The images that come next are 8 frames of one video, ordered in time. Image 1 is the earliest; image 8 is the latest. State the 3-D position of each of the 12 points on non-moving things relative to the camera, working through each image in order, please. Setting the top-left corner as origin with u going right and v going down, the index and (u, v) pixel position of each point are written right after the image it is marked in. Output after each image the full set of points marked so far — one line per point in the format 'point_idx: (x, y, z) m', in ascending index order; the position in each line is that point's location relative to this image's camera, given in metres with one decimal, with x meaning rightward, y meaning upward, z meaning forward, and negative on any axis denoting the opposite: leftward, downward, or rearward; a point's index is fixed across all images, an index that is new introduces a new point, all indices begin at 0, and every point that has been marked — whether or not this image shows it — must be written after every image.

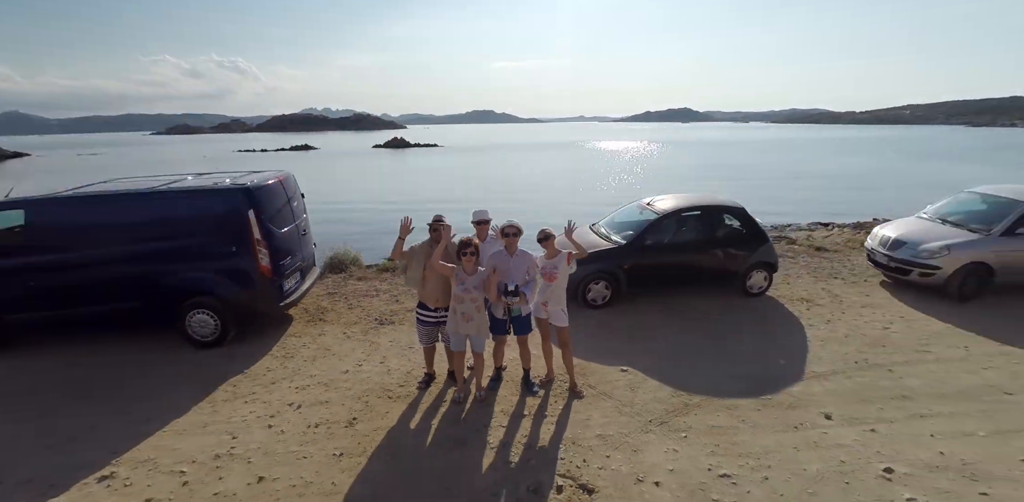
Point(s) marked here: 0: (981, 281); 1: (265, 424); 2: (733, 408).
0: (+3.7, -0.2, +3.7) m
1: (-1.3, -0.9, +2.6) m
2: (+1.1, -0.8, +2.5) m
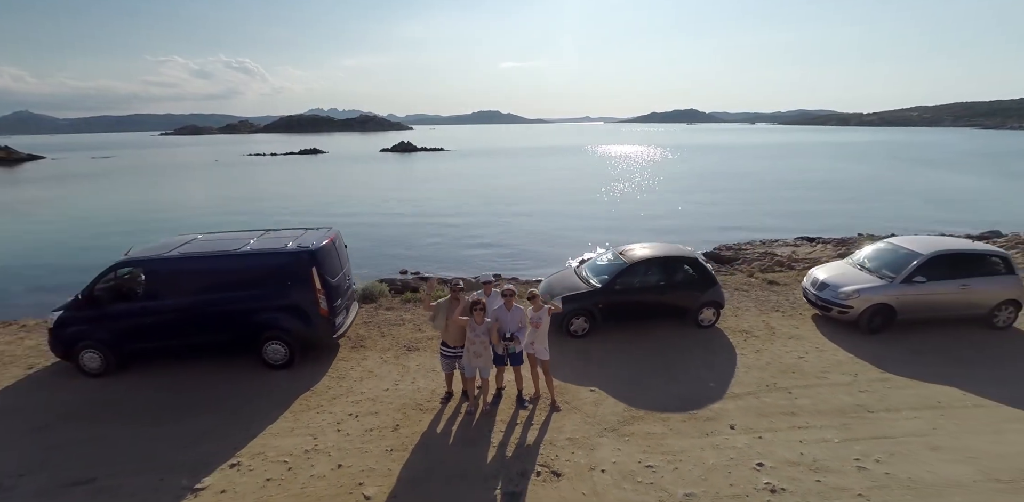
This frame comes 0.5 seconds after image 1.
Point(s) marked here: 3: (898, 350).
0: (+3.7, -0.6, +4.6) m
1: (-1.3, -1.3, +3.6) m
2: (+1.1, -1.2, +3.5) m
3: (+3.6, -0.9, +4.4) m
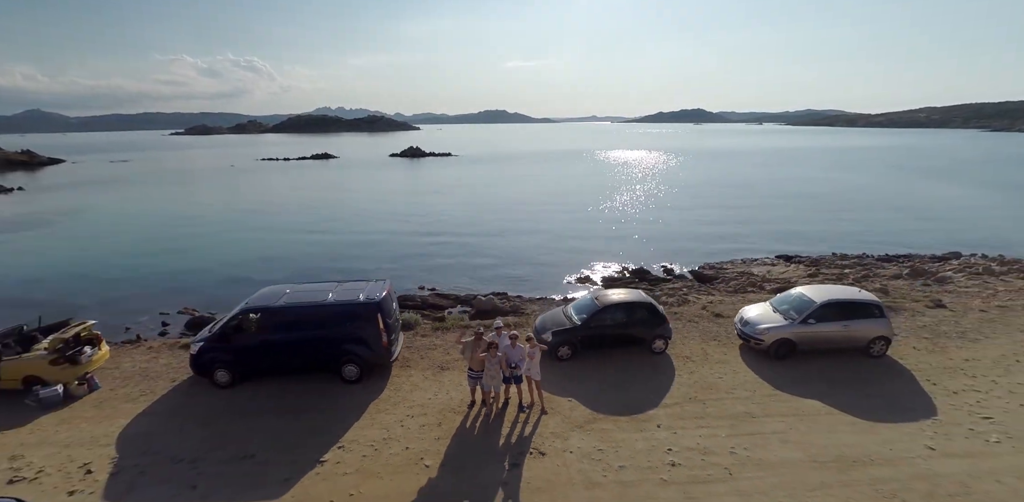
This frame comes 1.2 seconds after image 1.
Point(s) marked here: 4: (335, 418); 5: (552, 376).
0: (+3.7, -1.3, +6.3) m
1: (-1.3, -1.9, +5.3) m
2: (+1.1, -1.8, +5.2) m
3: (+3.6, -1.6, +6.1) m
4: (-2.1, -1.9, +5.5) m
5: (+0.5, -1.6, +6.2) m
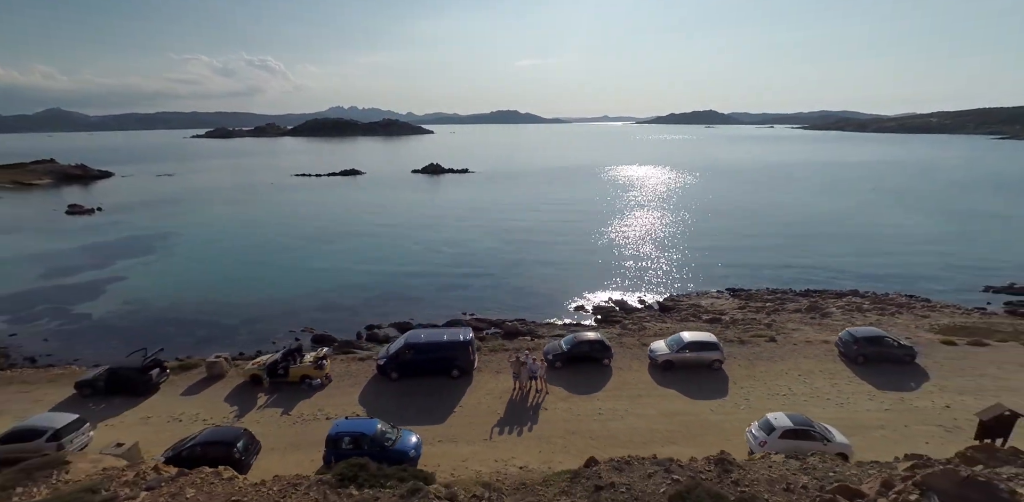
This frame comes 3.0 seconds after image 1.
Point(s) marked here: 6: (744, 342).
0: (+4.3, -3.0, +12.5) m
1: (-0.7, -3.6, +11.6) m
2: (+1.6, -3.6, +11.4) m
3: (+4.1, -3.3, +12.3) m
4: (-1.6, -3.6, +11.9) m
5: (+1.0, -3.3, +12.5) m
6: (+7.2, -2.8, +14.5) m
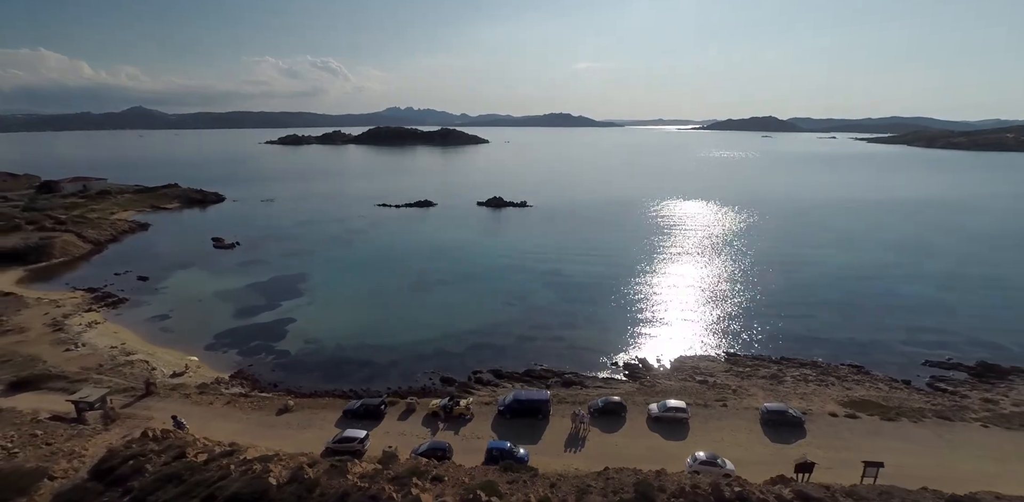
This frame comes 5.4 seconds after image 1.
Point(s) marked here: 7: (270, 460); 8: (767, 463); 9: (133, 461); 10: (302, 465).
0: (+7.2, -8.2, +22.6) m
1: (+2.1, -8.7, +22.3) m
2: (+4.4, -8.7, +21.8) m
3: (+7.0, -8.4, +22.4) m
4: (+1.3, -8.7, +22.6) m
5: (+4.0, -8.4, +22.9) m
6: (+10.3, -8.0, +24.3) m
7: (-10.1, -8.7, +19.3) m
8: (+10.7, -8.9, +19.5) m
9: (-16.5, -9.2, +20.3) m
10: (-8.4, -8.7, +18.8) m
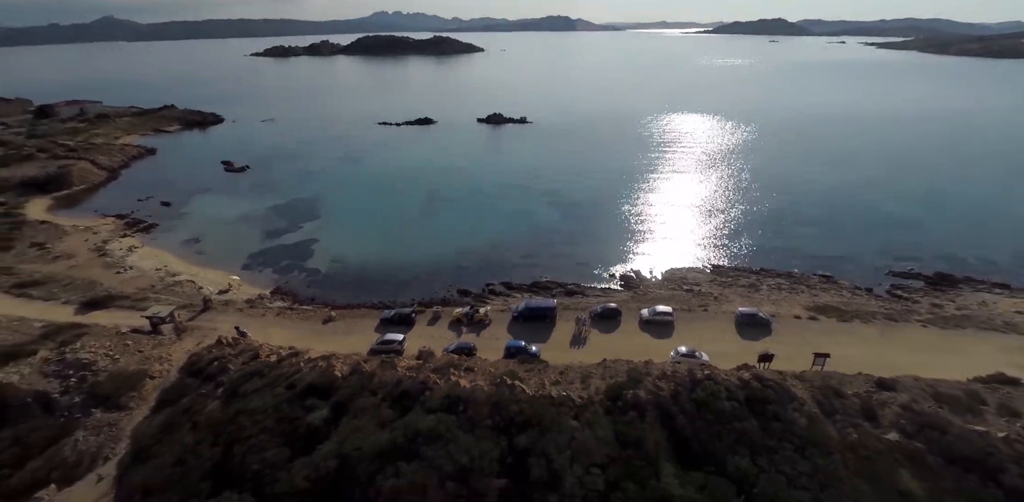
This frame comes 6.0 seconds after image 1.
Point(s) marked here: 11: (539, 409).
0: (+8.0, -4.1, +26.7) m
1: (+2.9, -4.7, +26.5) m
2: (+5.2, -4.8, +26.0) m
3: (+7.8, -4.4, +26.5) m
4: (+2.1, -4.7, +26.8) m
5: (+4.7, -4.3, +27.1) m
6: (+11.1, -3.6, +28.4) m
7: (-9.3, -5.5, +23.6) m
8: (+11.5, -5.3, +23.8) m
9: (-15.7, -5.8, +24.7) m
10: (-7.6, -5.5, +23.1) m
11: (+1.1, -6.2, +18.3) m
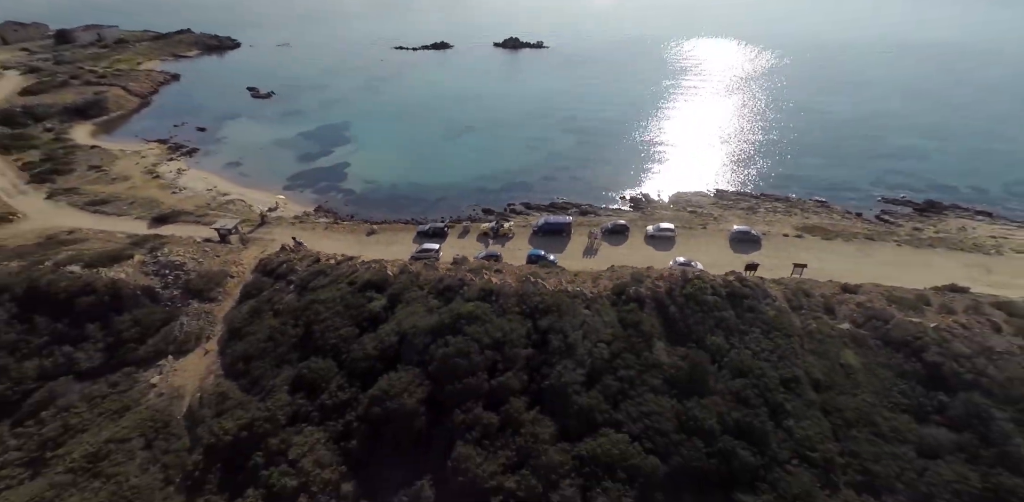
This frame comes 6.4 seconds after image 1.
0: (+9.4, +0.9, +30.4) m
1: (+4.3, +0.3, +30.4) m
2: (+6.6, +0.2, +29.9) m
3: (+9.2, +0.5, +30.3) m
4: (+3.5, +0.4, +30.7) m
5: (+6.1, +0.7, +30.9) m
6: (+12.5, +1.6, +31.9) m
7: (-8.0, -0.7, +28.0) m
8: (+12.8, -0.8, +27.6) m
9: (-14.4, -0.8, +29.3) m
10: (-6.3, -0.8, +27.4) m
11: (+2.2, -2.4, +22.6) m
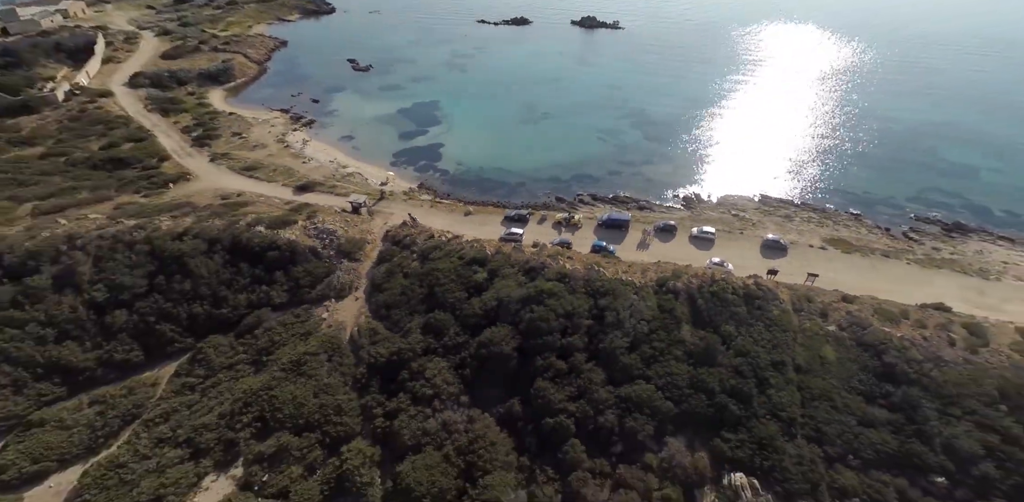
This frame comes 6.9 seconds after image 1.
0: (+15.0, +0.9, +37.4) m
1: (+9.9, +0.8, +38.0) m
2: (+12.1, +0.4, +37.2) m
3: (+14.8, +0.6, +37.3) m
4: (+9.1, +1.0, +38.4) m
5: (+11.8, +1.1, +38.2) m
6: (+18.3, +1.5, +38.5) m
7: (-2.6, +0.6, +37.0) m
8: (+17.9, -1.3, +34.4) m
9: (-8.8, +1.1, +39.0) m
10: (-1.1, +0.3, +36.3) m
11: (+6.8, -2.4, +30.7) m
